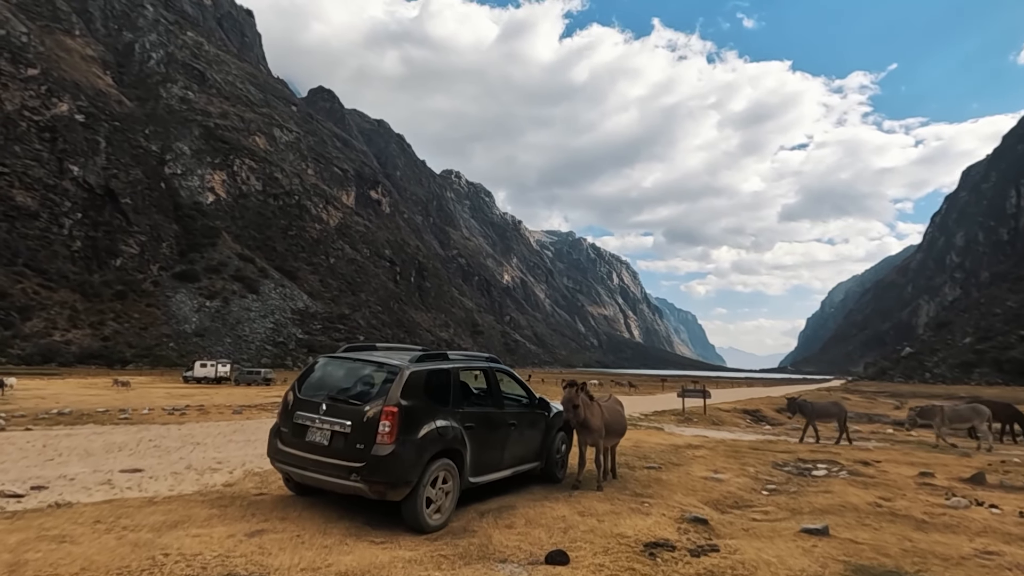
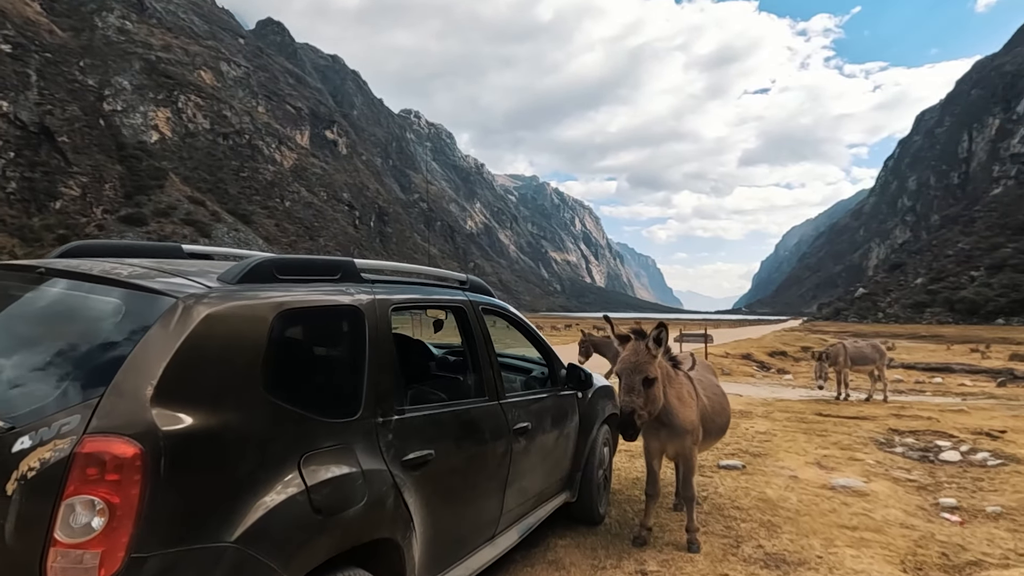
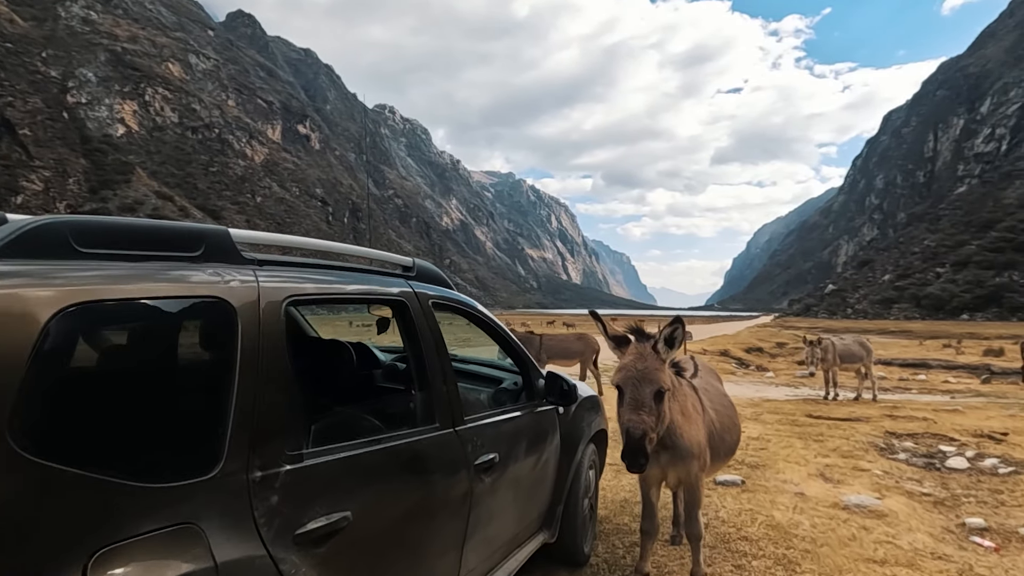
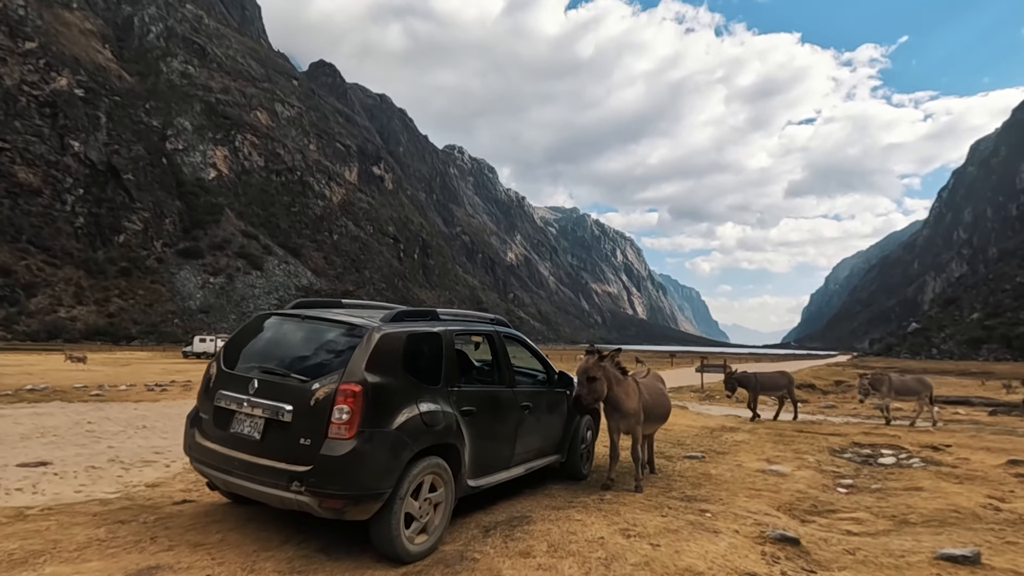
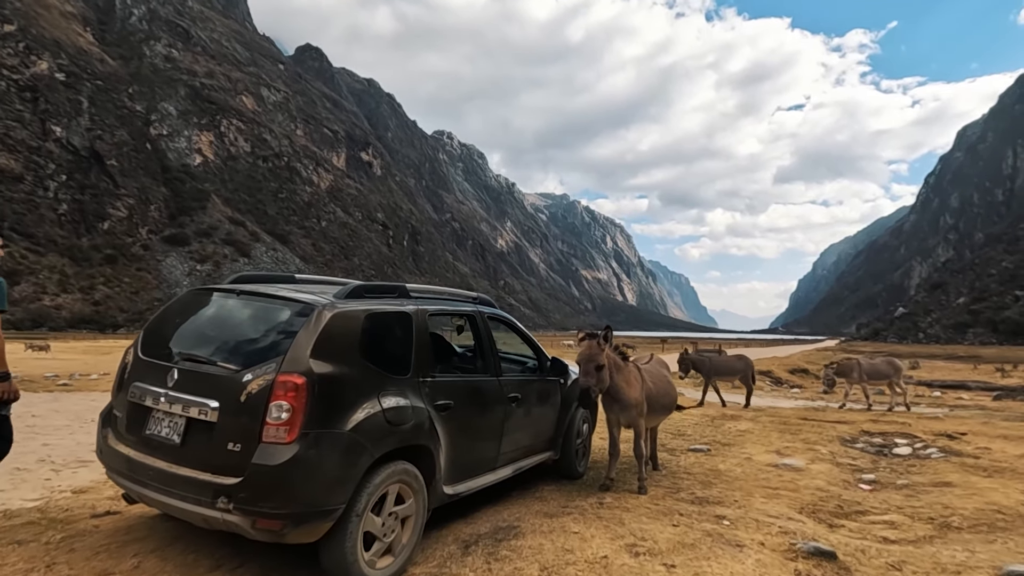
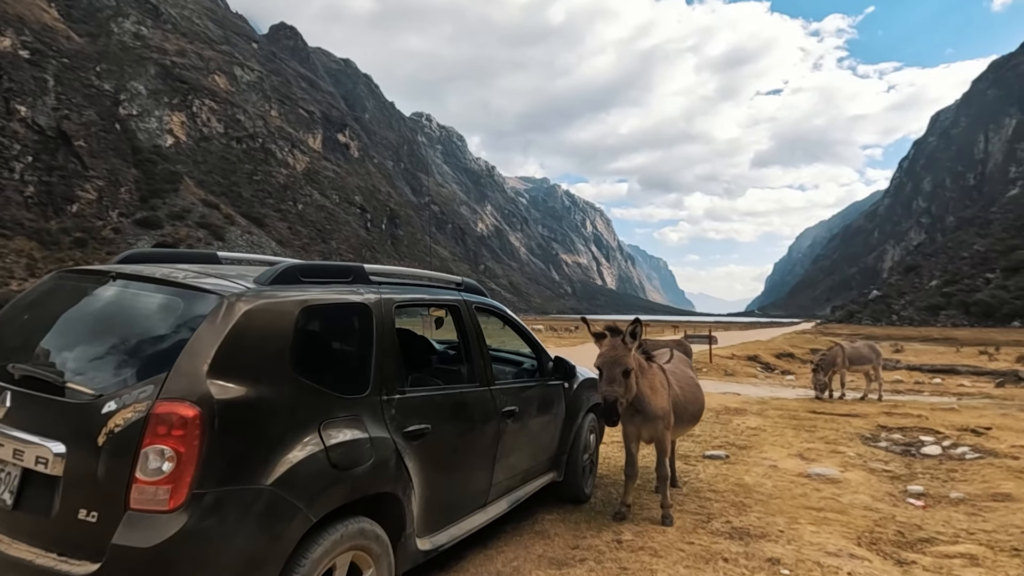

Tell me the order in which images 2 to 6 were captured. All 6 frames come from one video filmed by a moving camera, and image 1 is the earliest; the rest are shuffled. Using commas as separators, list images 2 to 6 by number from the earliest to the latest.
4, 5, 6, 2, 3
